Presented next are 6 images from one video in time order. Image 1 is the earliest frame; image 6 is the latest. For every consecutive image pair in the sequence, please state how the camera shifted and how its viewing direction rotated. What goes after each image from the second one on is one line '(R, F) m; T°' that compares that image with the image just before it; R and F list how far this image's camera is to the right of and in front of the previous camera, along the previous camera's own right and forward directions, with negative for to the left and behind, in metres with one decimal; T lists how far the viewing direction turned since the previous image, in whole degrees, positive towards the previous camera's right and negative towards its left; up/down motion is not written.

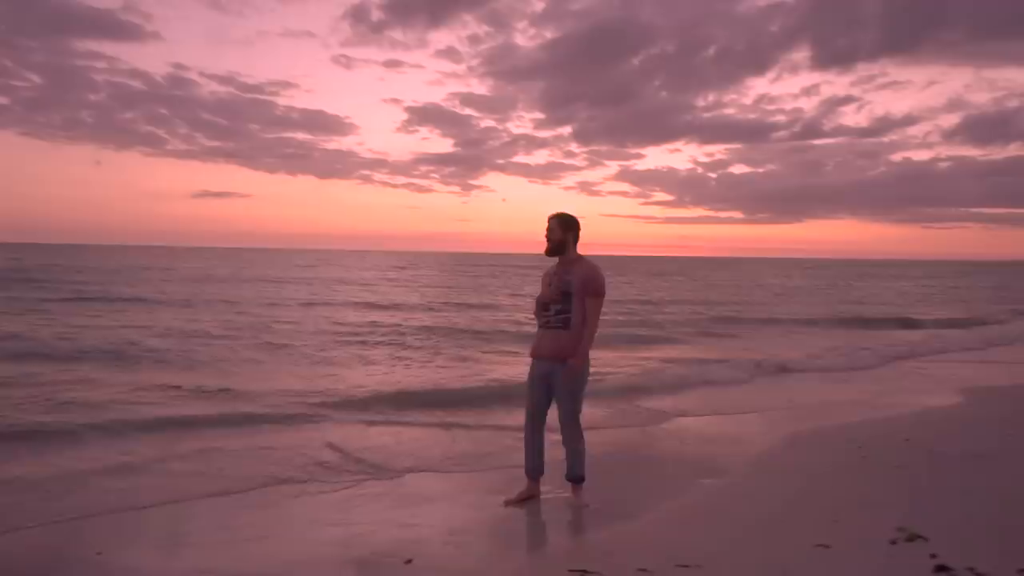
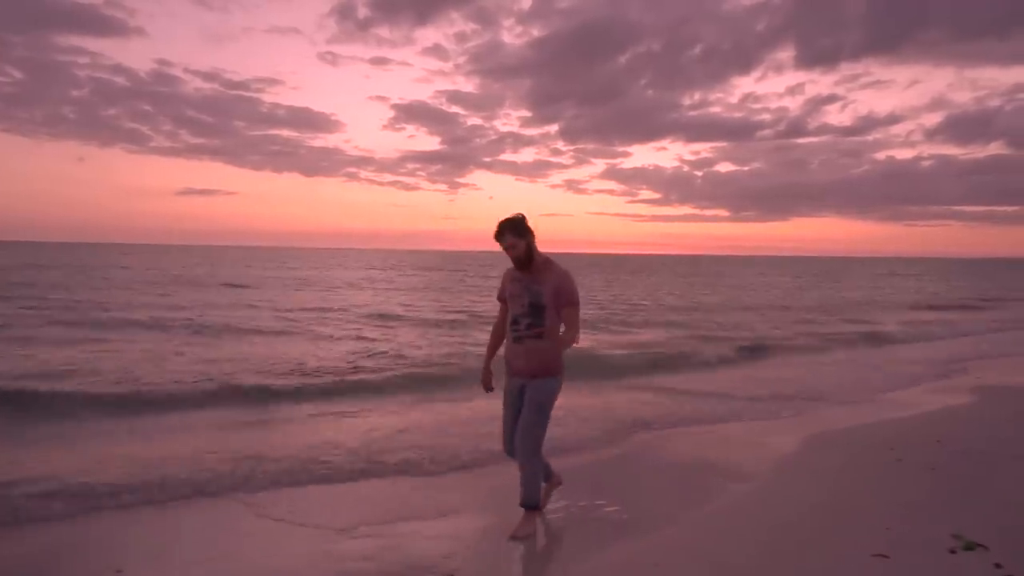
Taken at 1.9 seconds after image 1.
(-0.1, 0.0) m; +1°
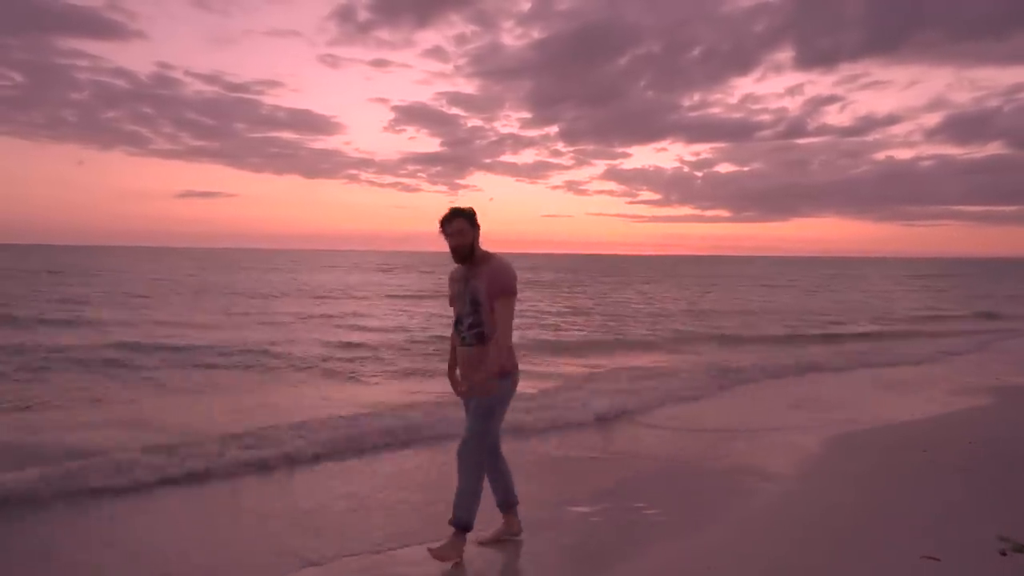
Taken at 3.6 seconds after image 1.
(-0.2, -0.1) m; 0°
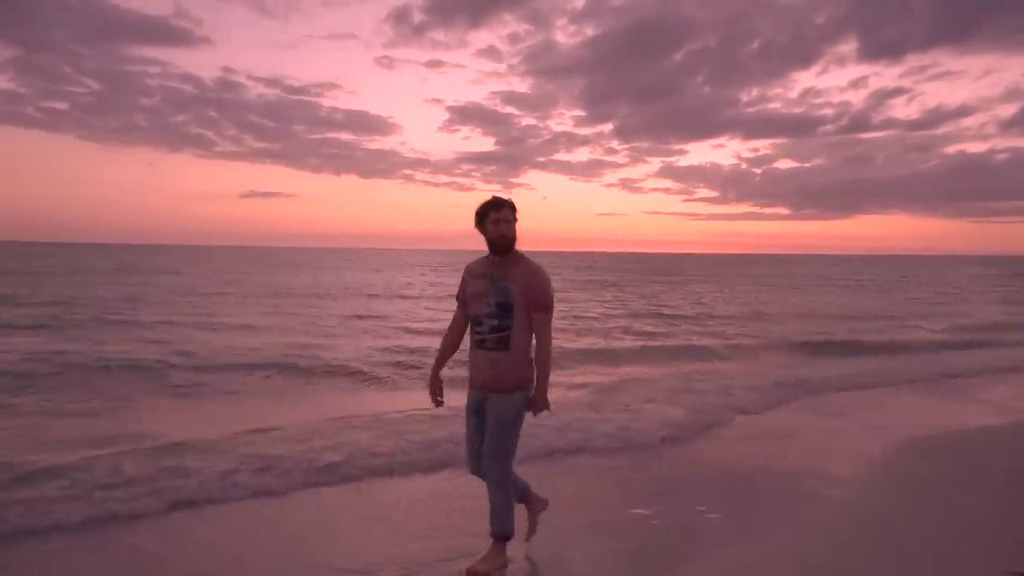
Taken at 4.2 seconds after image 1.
(-0.6, -0.1) m; -4°
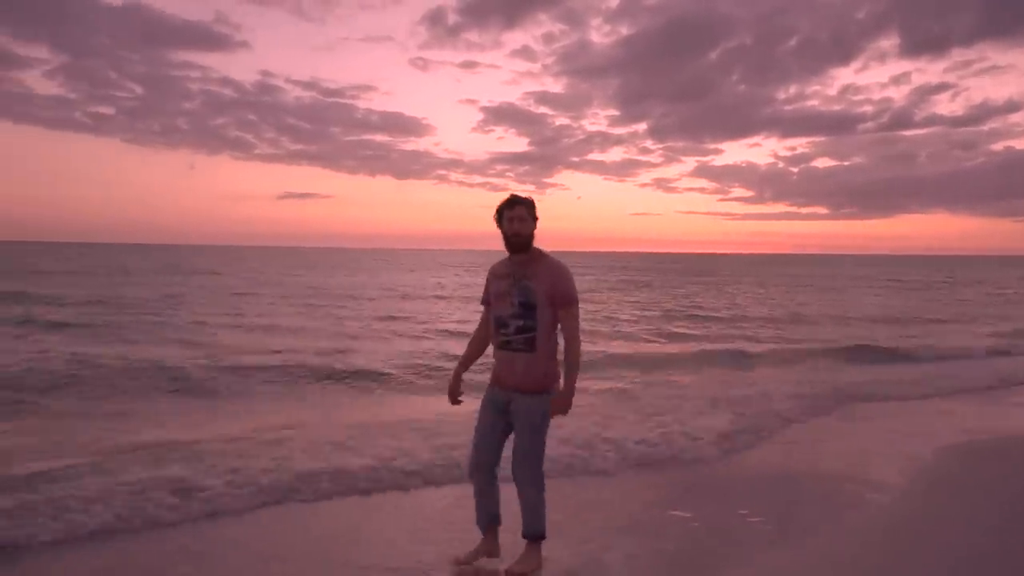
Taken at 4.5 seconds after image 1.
(-0.5, -0.1) m; -2°
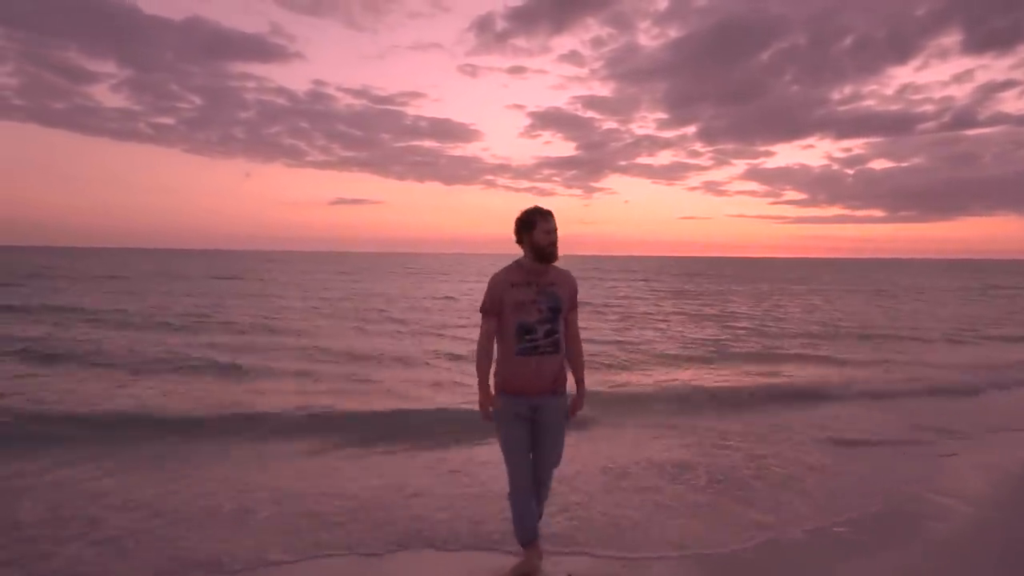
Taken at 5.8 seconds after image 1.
(-0.6, -0.1) m; -4°
